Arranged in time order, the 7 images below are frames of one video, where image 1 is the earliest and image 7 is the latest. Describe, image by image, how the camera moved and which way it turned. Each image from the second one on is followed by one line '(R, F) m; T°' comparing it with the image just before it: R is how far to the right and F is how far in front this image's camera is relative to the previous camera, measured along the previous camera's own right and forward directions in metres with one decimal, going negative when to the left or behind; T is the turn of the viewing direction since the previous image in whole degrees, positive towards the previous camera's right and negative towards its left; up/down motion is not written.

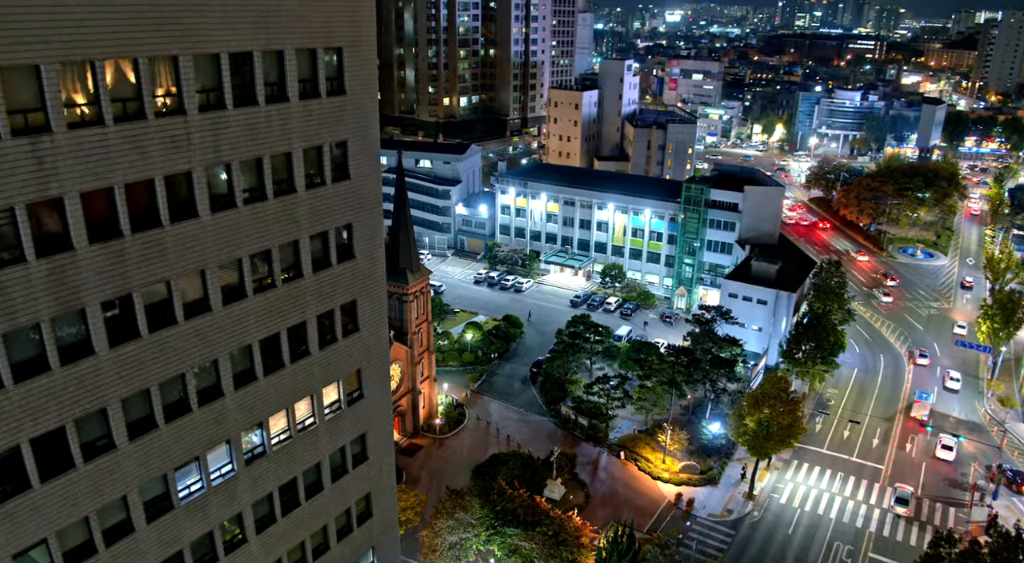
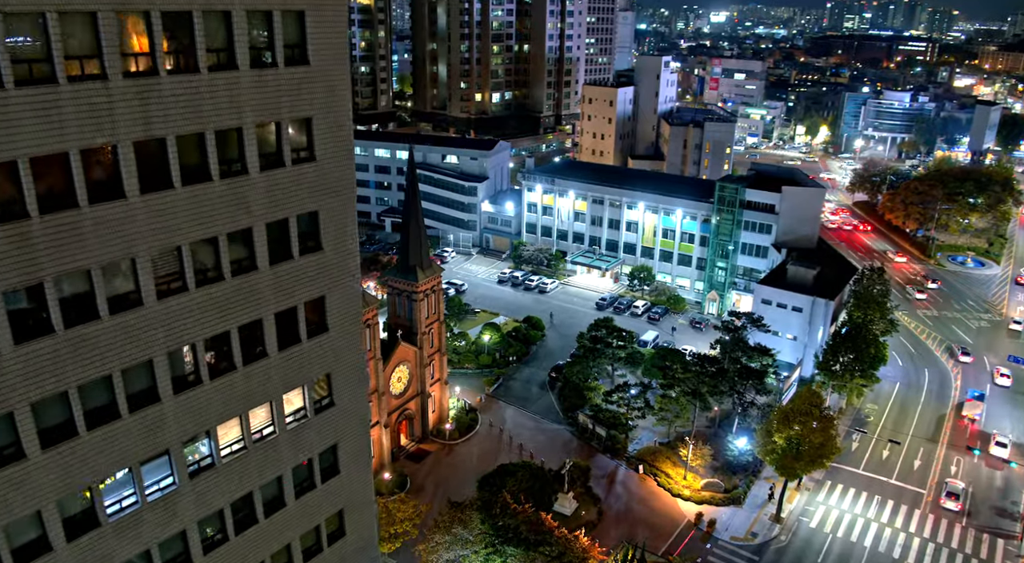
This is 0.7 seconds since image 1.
(+1.4, +2.7) m; -3°
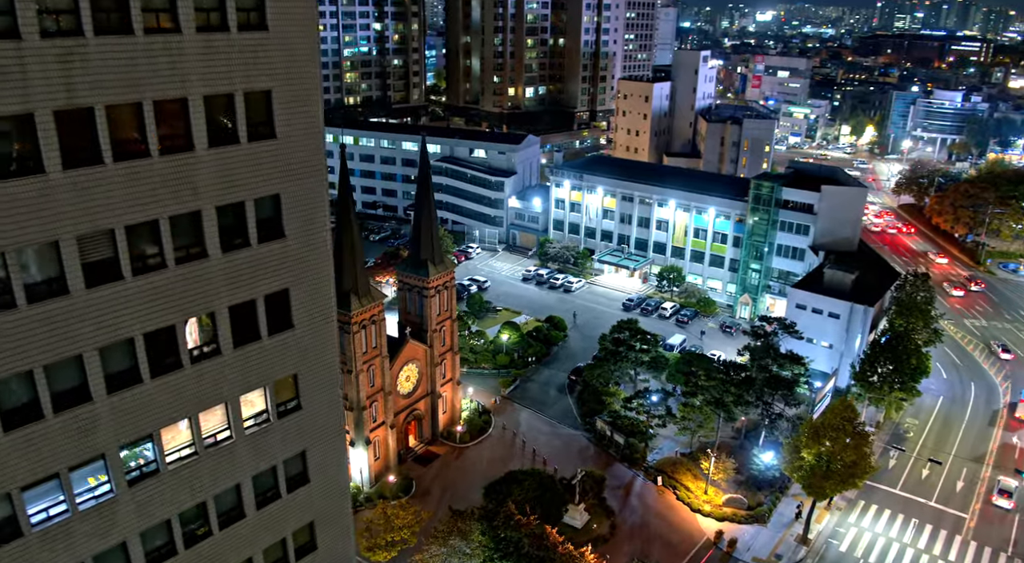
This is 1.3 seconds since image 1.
(+1.3, +2.3) m; -3°
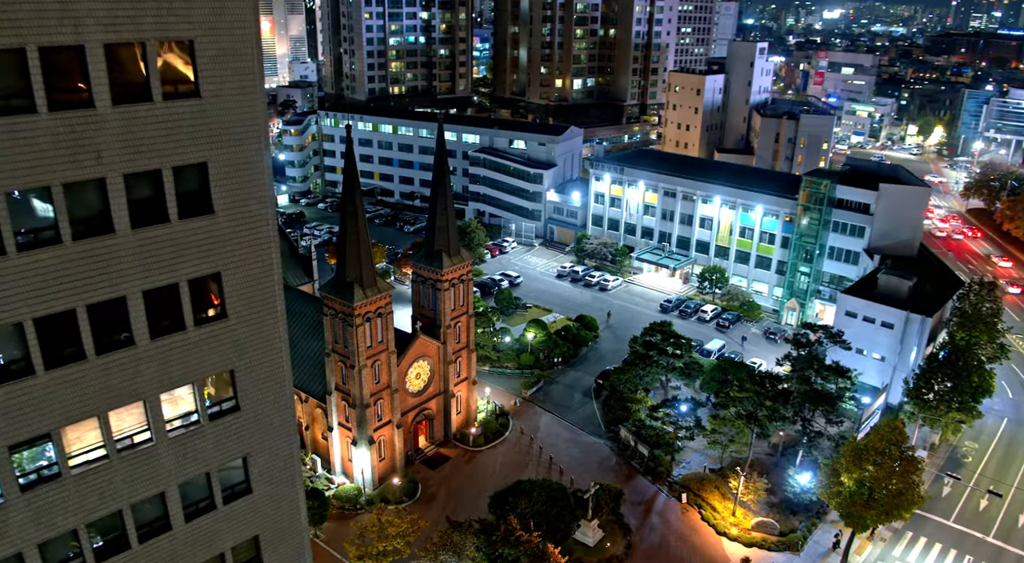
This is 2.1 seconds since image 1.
(+1.9, +3.0) m; -4°
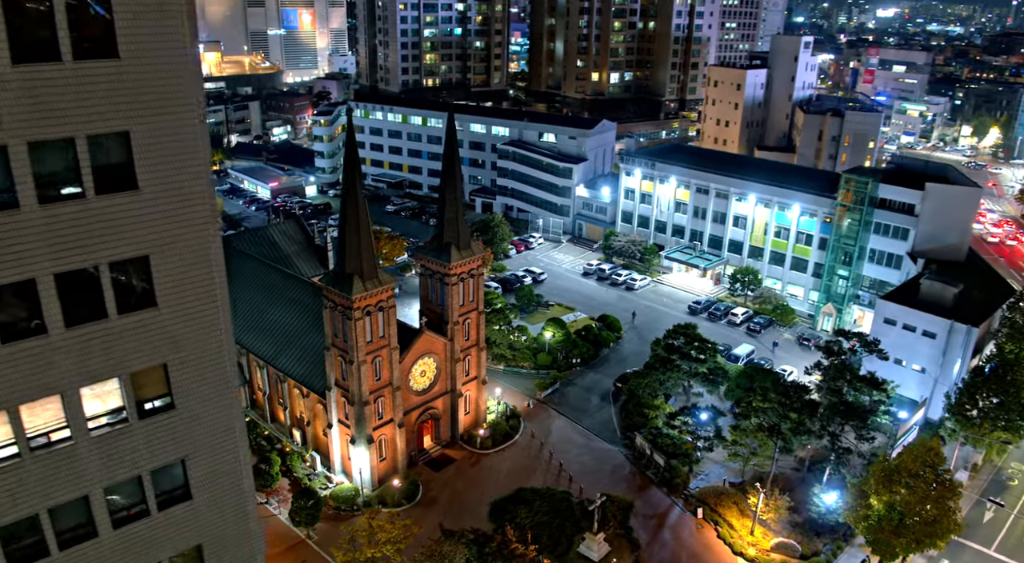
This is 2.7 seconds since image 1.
(+1.5, +2.1) m; -3°
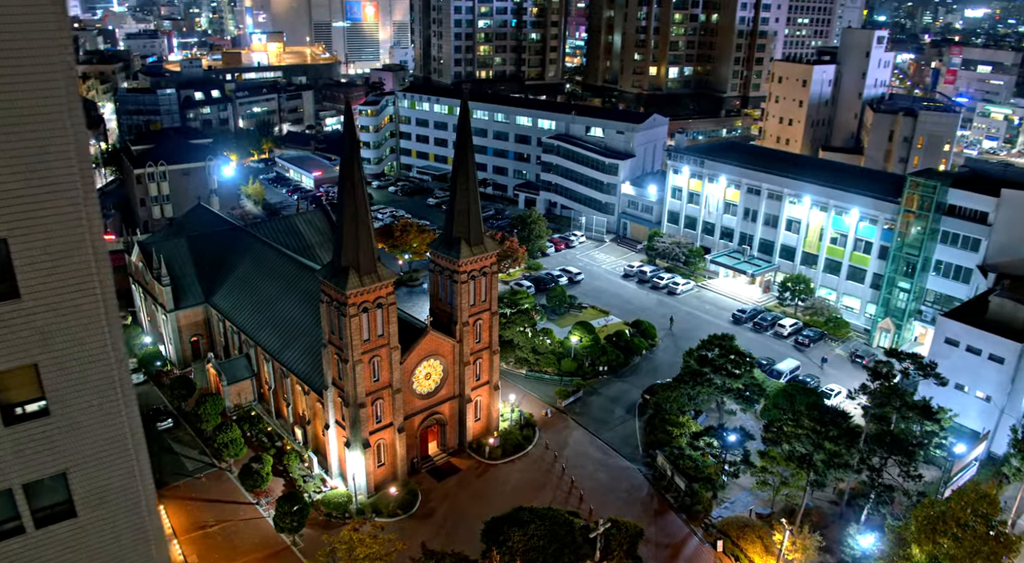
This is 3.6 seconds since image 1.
(+2.5, +3.0) m; -5°
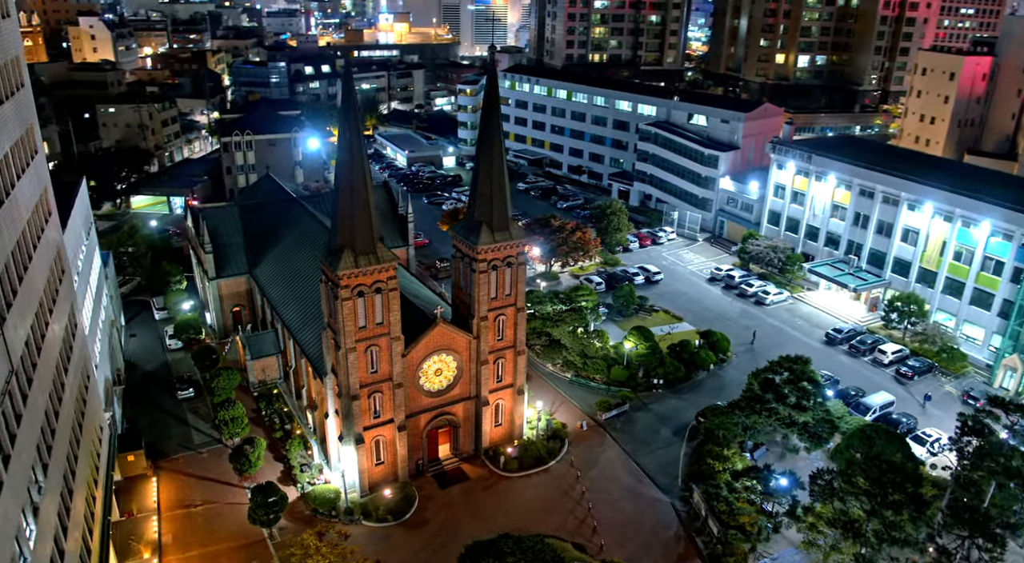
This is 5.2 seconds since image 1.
(+4.6, +4.6) m; -10°
